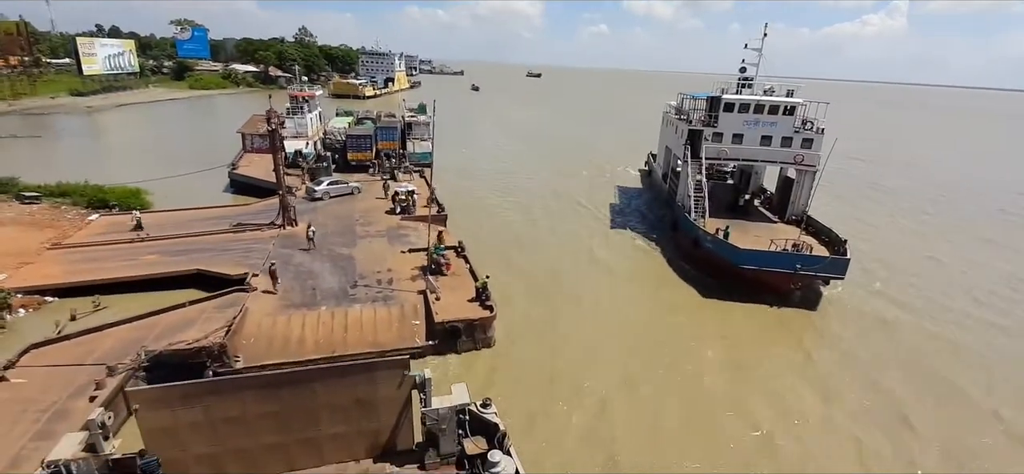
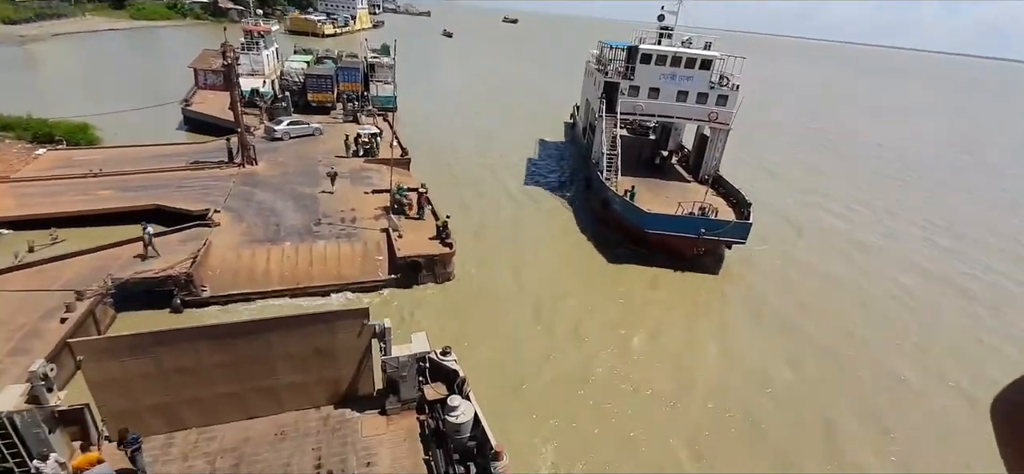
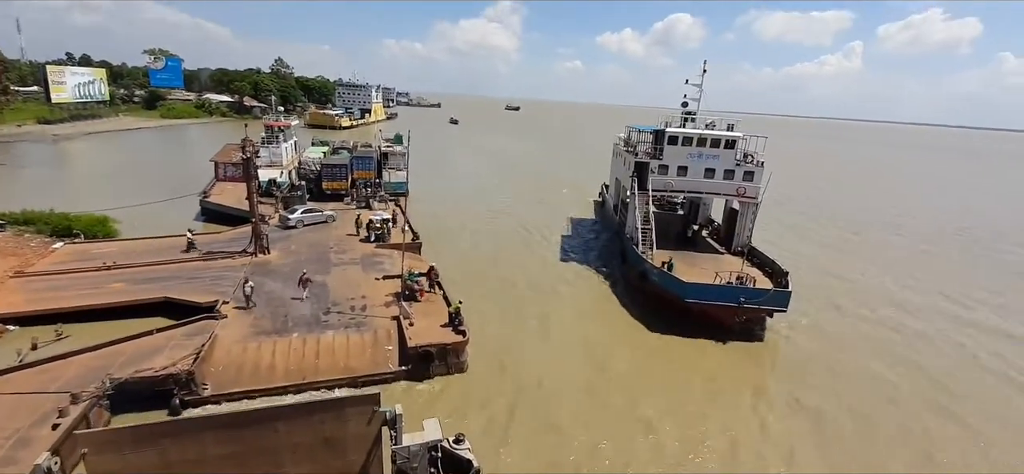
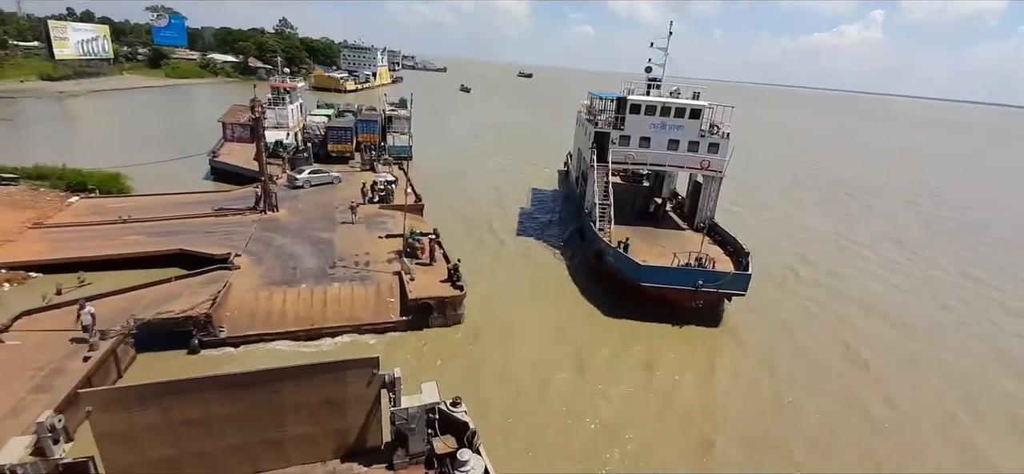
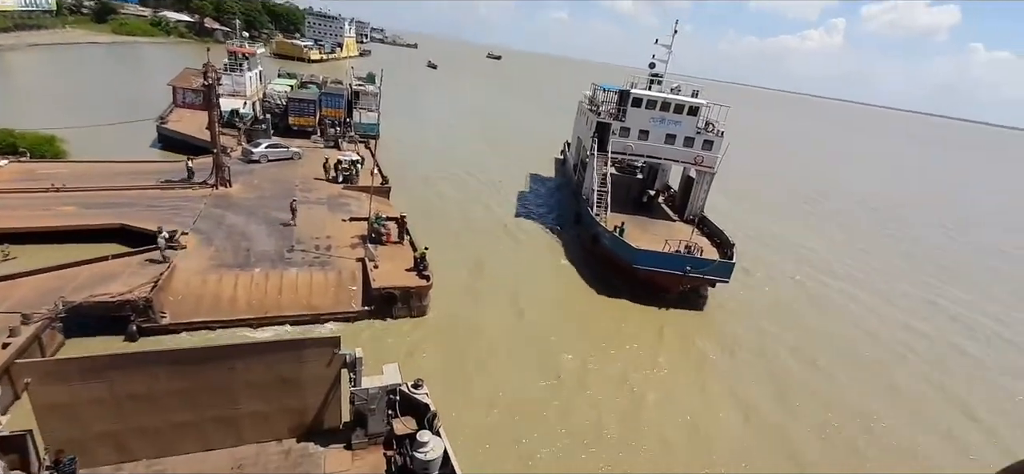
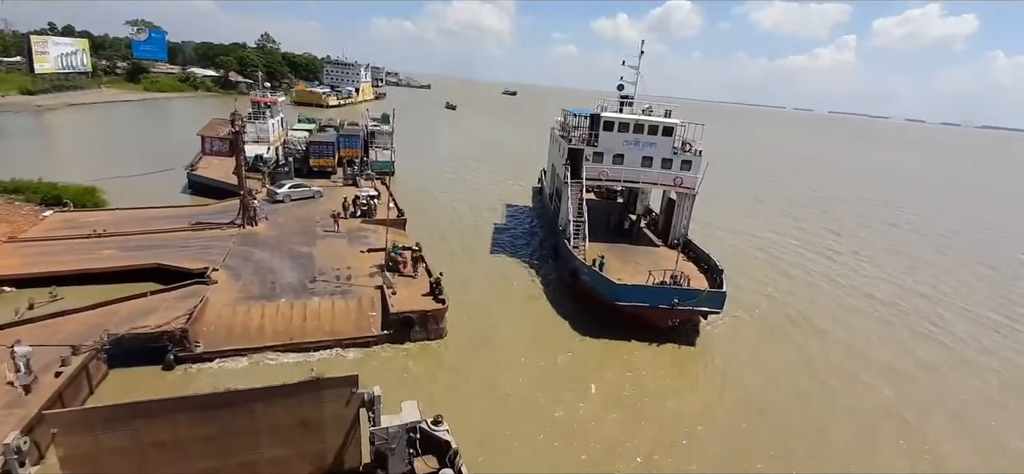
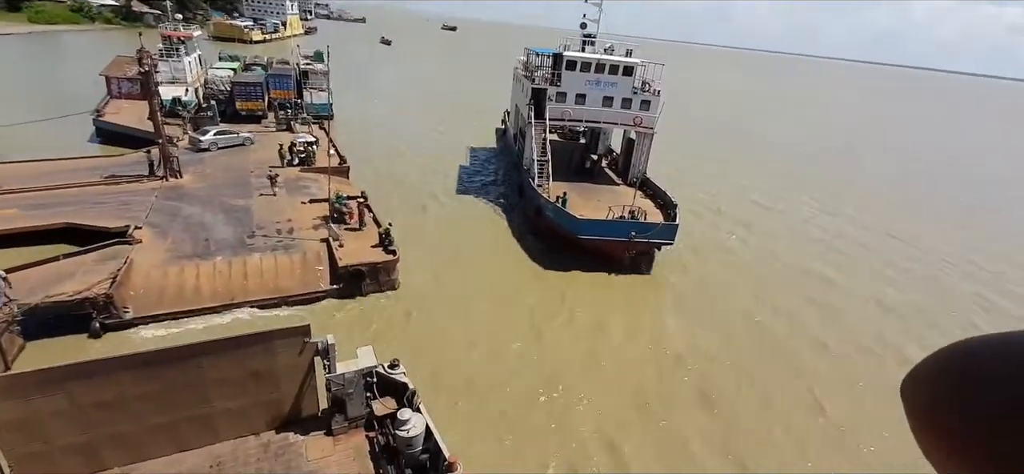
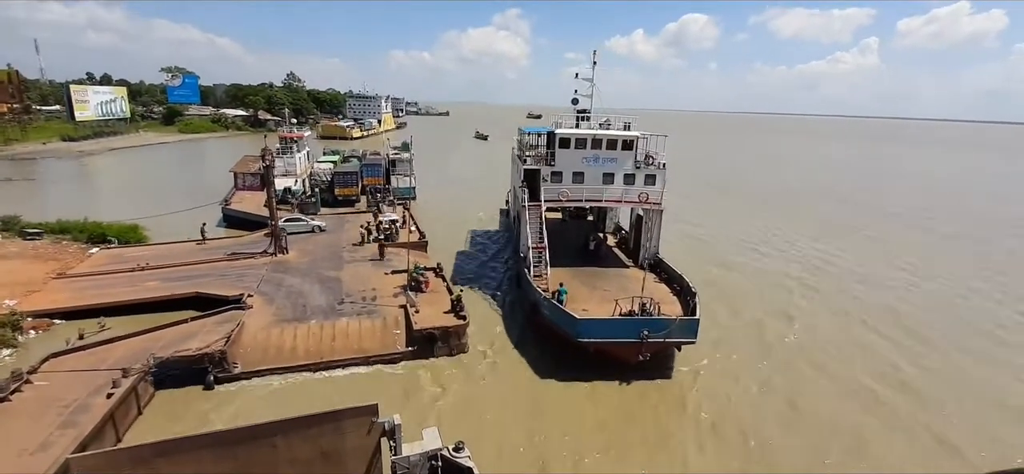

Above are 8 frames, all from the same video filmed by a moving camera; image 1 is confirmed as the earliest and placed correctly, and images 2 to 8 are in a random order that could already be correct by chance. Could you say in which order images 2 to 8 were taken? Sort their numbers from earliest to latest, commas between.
3, 5, 2, 7, 4, 6, 8
